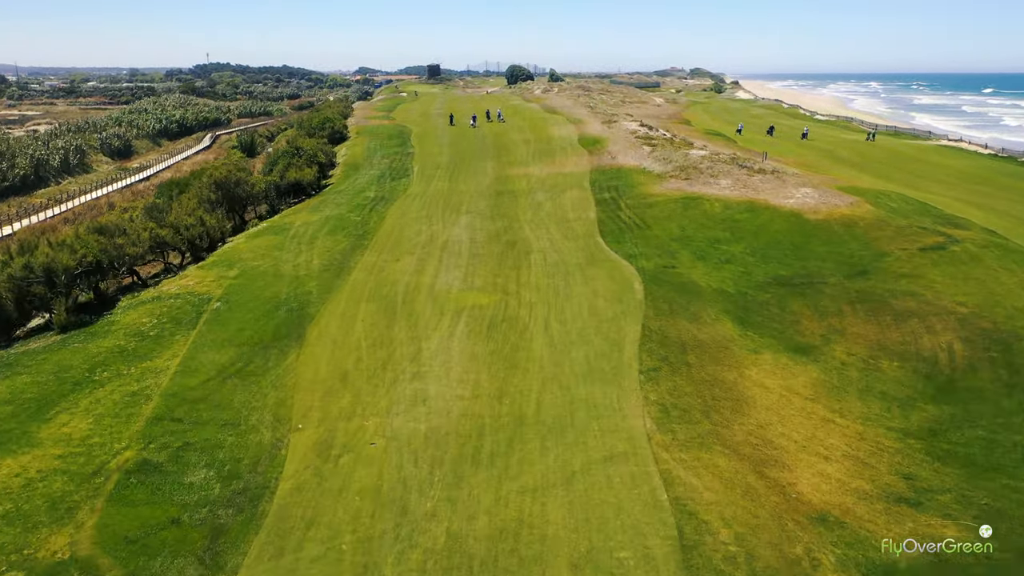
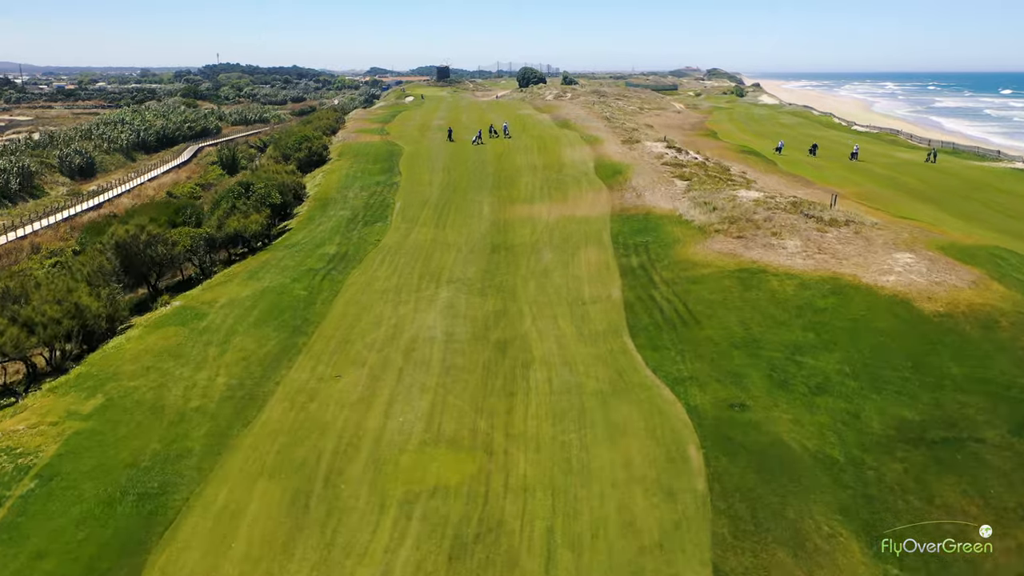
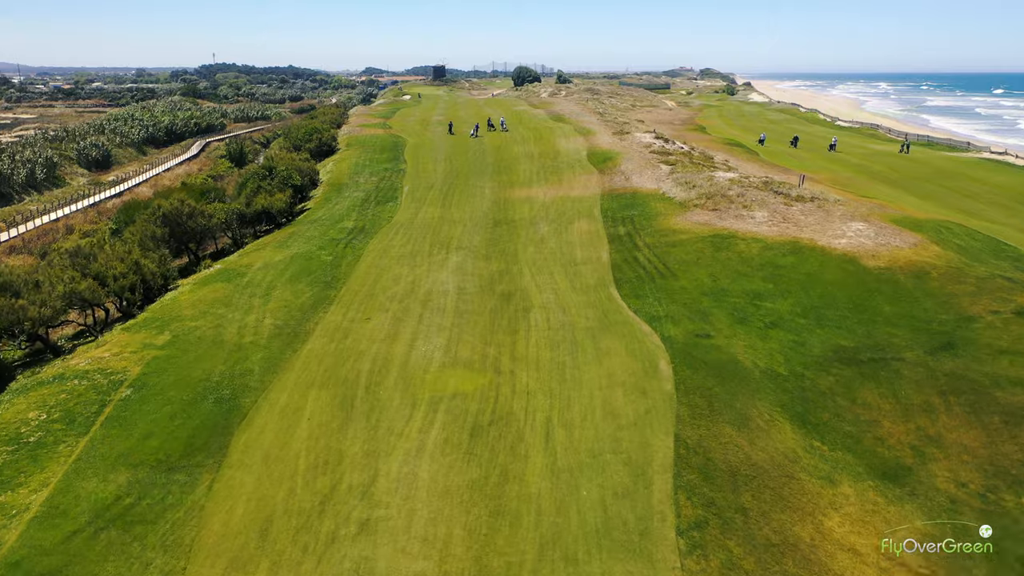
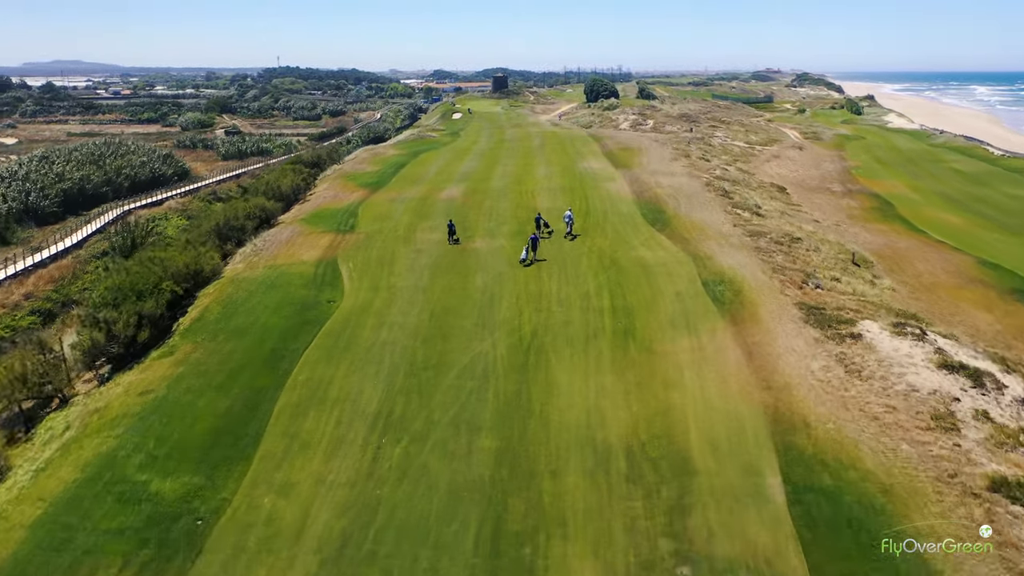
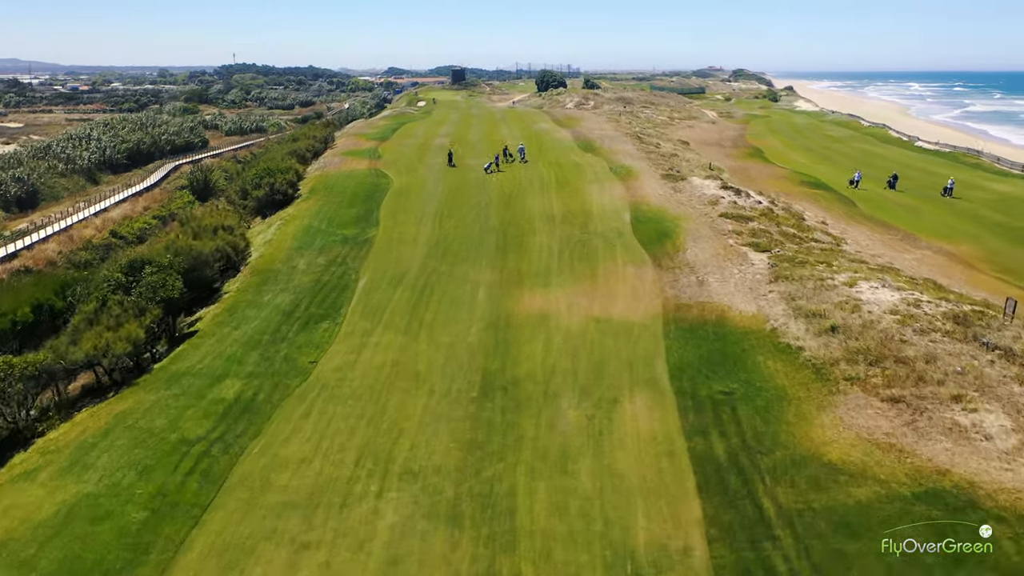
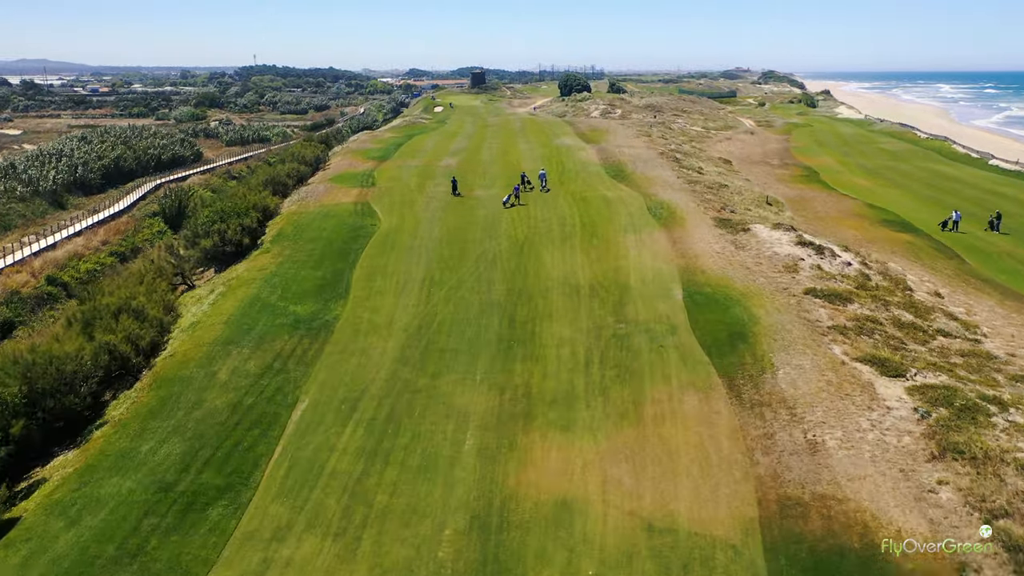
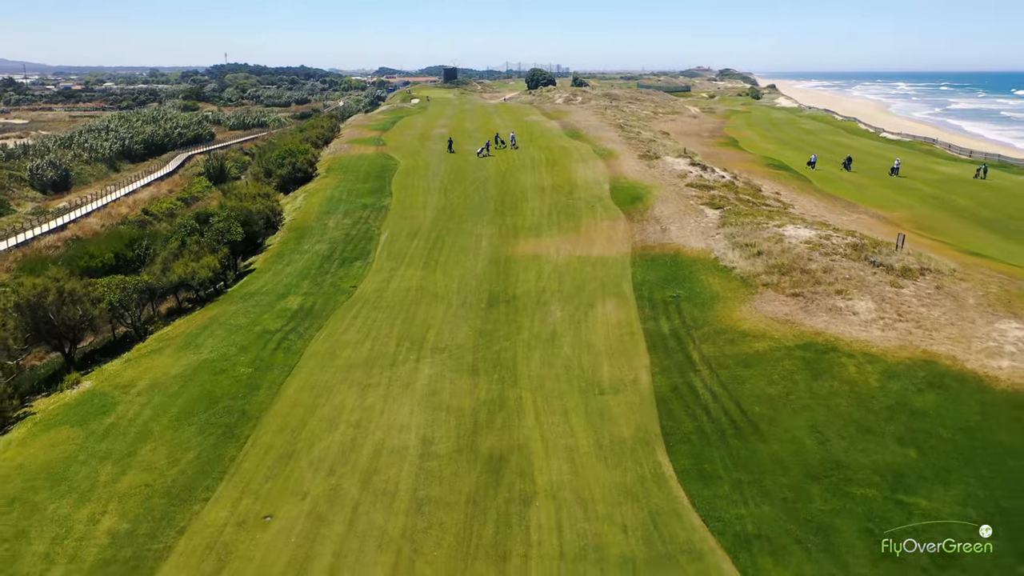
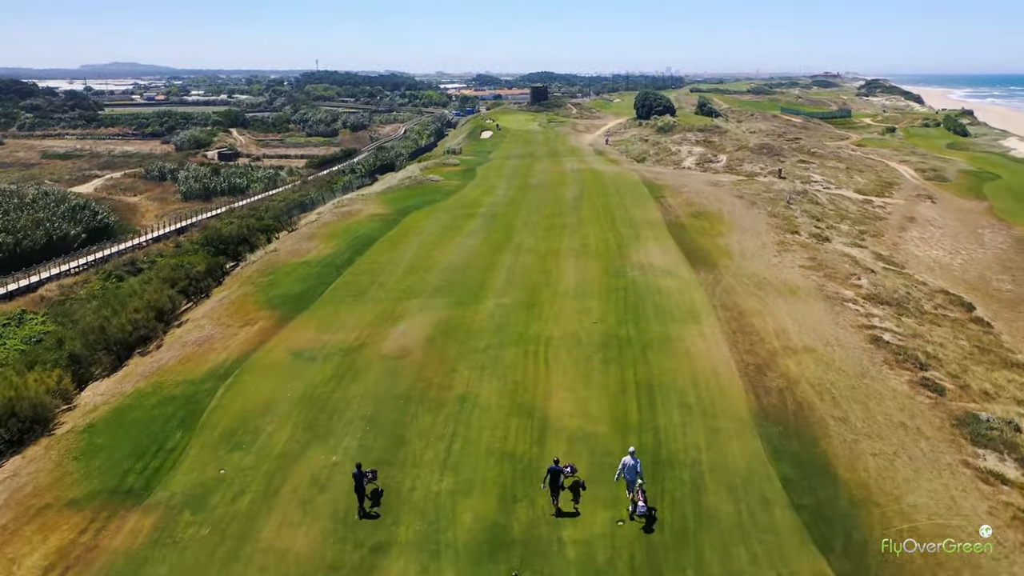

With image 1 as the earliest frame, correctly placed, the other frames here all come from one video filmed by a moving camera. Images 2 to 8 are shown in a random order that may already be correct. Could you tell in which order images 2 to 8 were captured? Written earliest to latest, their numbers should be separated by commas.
3, 2, 7, 5, 6, 4, 8
